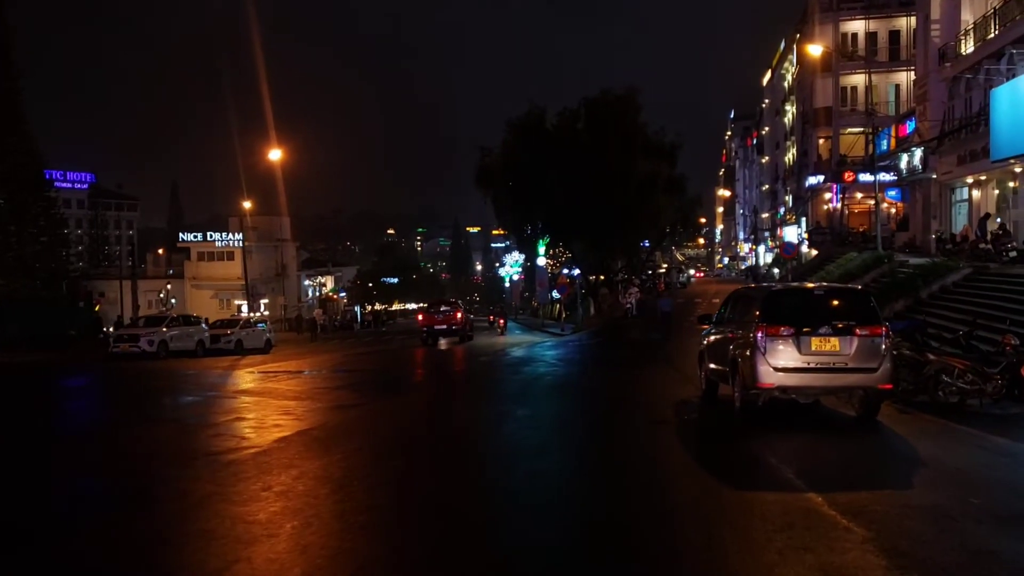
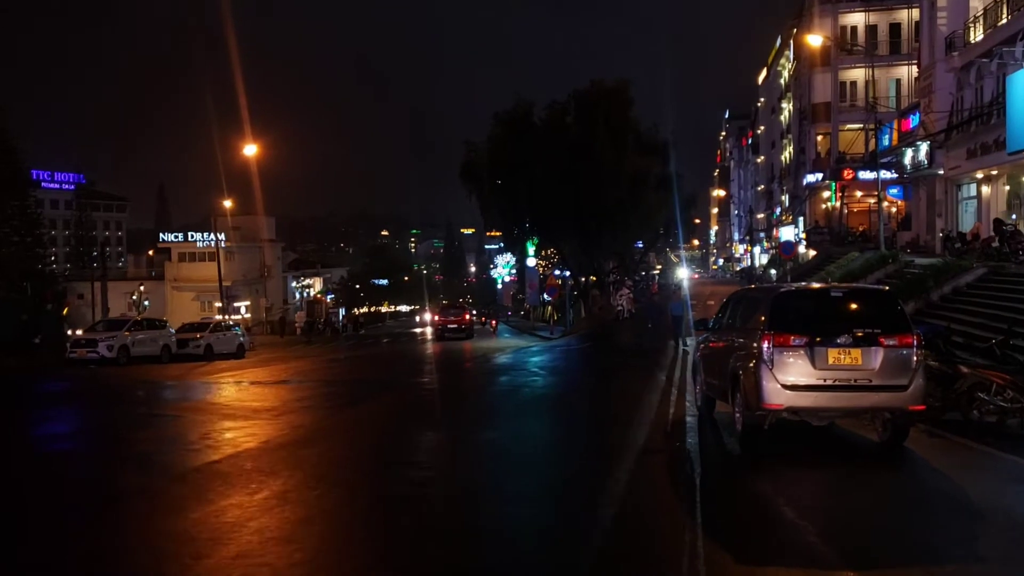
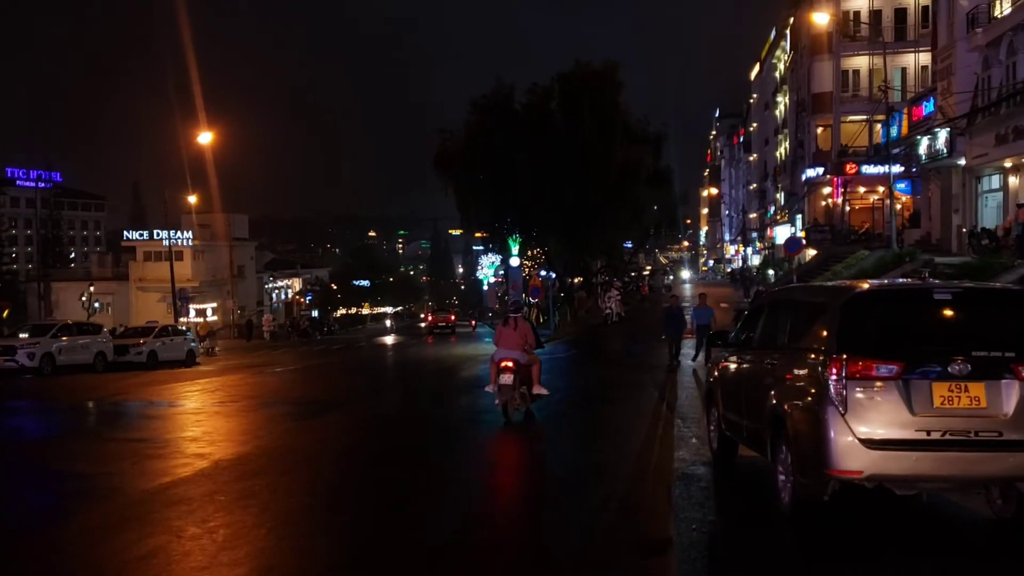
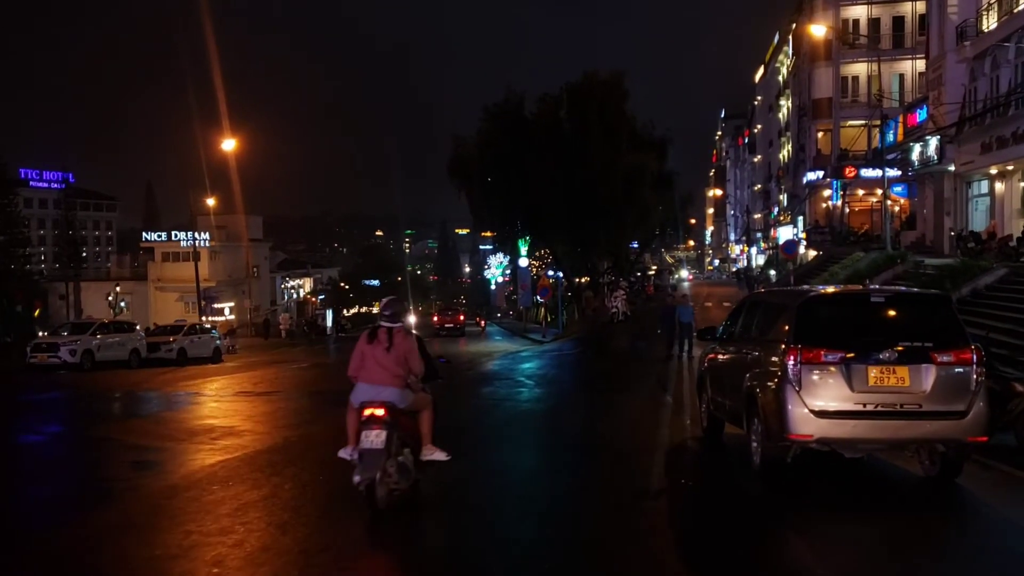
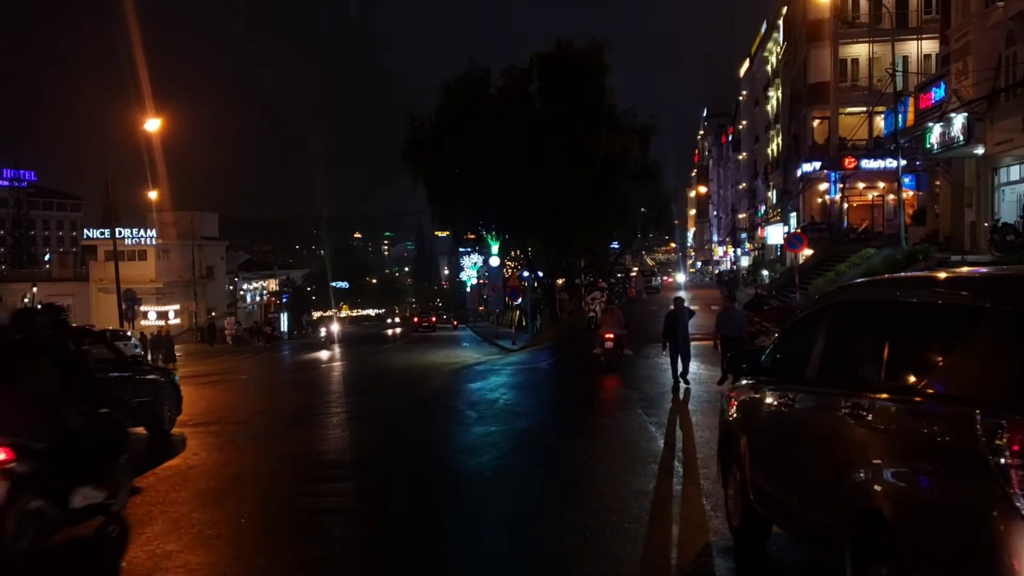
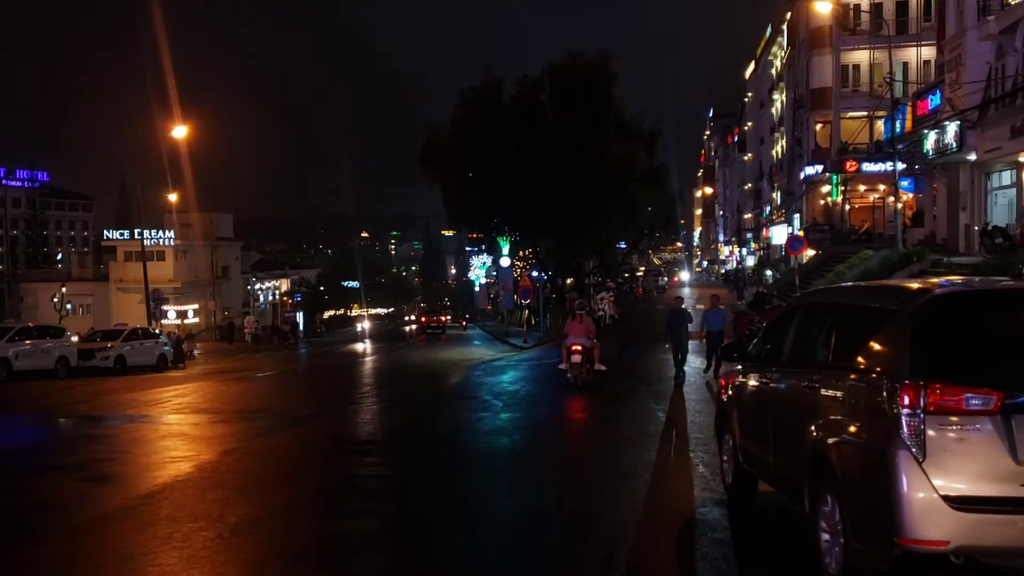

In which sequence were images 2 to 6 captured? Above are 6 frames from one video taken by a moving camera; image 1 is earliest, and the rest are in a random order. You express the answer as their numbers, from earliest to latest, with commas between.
2, 4, 3, 6, 5
